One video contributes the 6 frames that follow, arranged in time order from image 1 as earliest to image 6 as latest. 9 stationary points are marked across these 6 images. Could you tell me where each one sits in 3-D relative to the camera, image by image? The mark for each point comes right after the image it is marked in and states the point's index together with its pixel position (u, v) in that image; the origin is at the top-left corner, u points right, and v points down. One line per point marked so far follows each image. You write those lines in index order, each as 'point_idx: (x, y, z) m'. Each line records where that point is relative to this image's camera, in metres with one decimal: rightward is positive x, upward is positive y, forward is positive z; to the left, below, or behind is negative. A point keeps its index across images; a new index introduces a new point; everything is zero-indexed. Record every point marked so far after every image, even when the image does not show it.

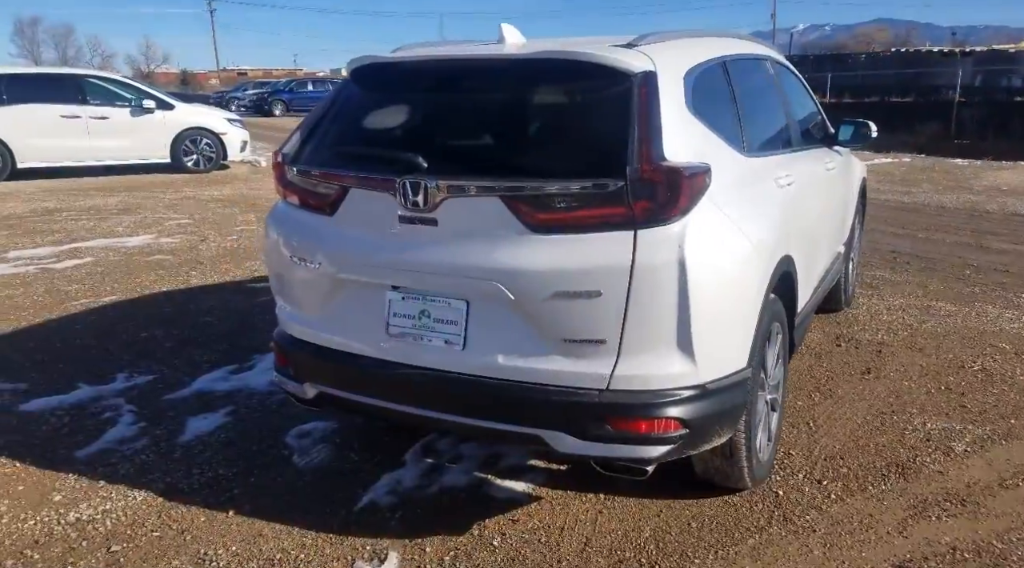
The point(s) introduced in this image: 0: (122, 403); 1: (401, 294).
0: (-1.9, -0.6, +3.8) m
1: (-0.4, 0.0, +2.5) m
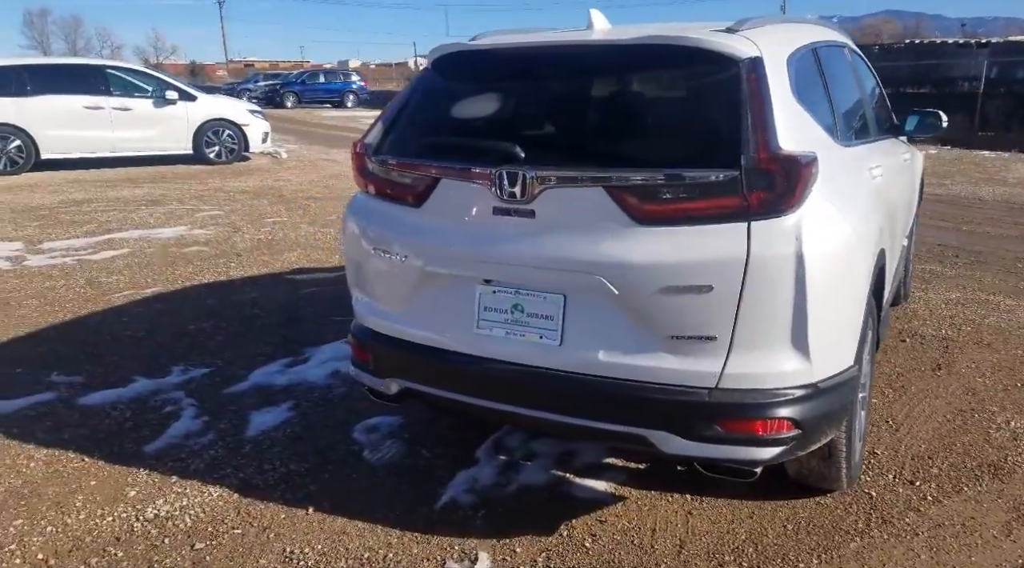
0: (-1.6, -0.6, +3.8) m
1: (-0.1, 0.0, +2.4) m
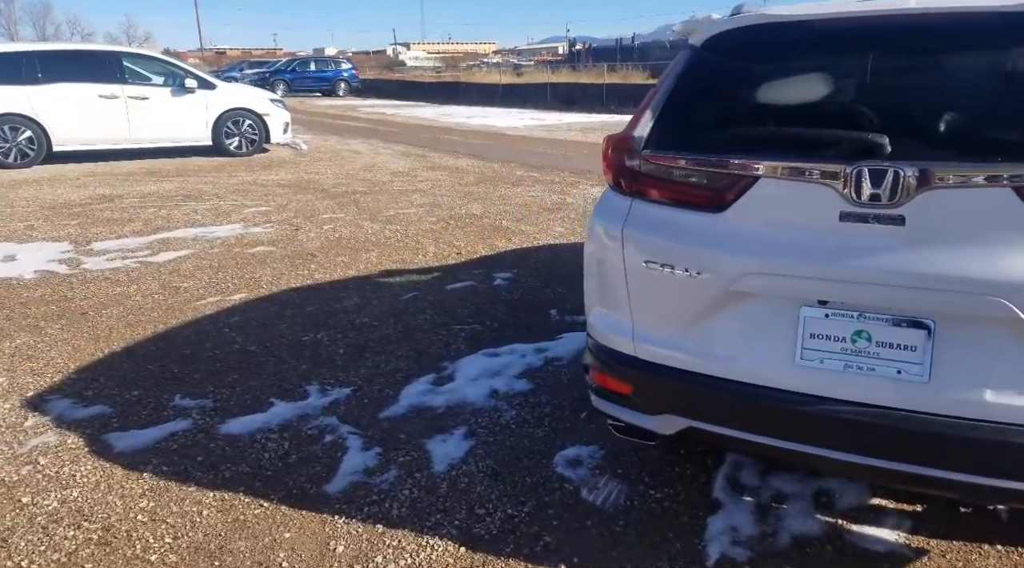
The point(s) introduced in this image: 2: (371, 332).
0: (-0.8, -0.6, +3.3) m
1: (+0.8, -0.1, +2.0) m
2: (-0.8, -0.3, +4.6) m
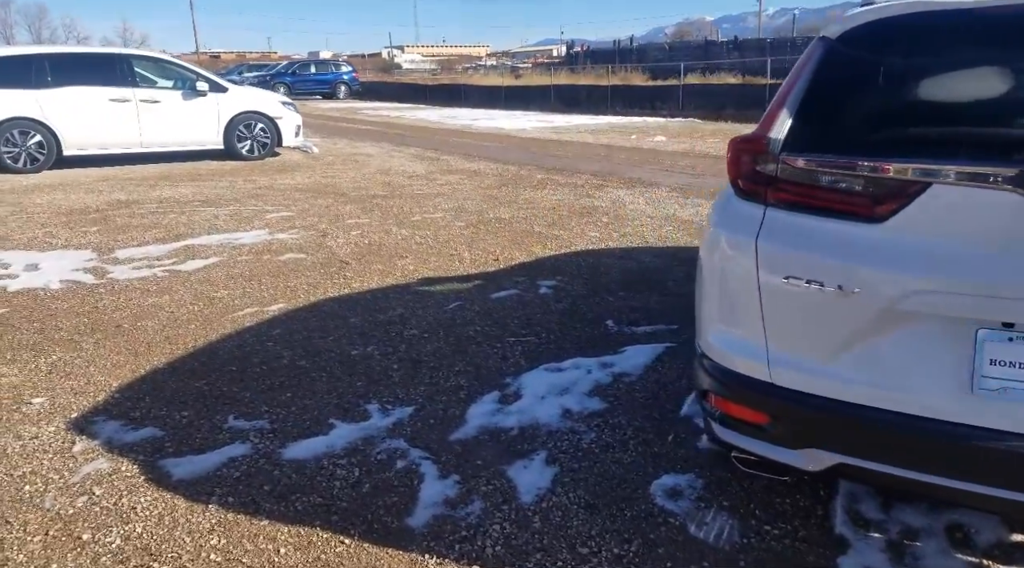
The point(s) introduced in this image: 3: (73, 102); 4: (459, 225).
0: (-0.4, -0.7, +3.1) m
1: (+1.1, -0.1, +1.8) m
2: (-0.5, -0.4, +4.4) m
3: (-7.1, +3.0, +12.5) m
4: (-0.6, +0.6, +8.3) m
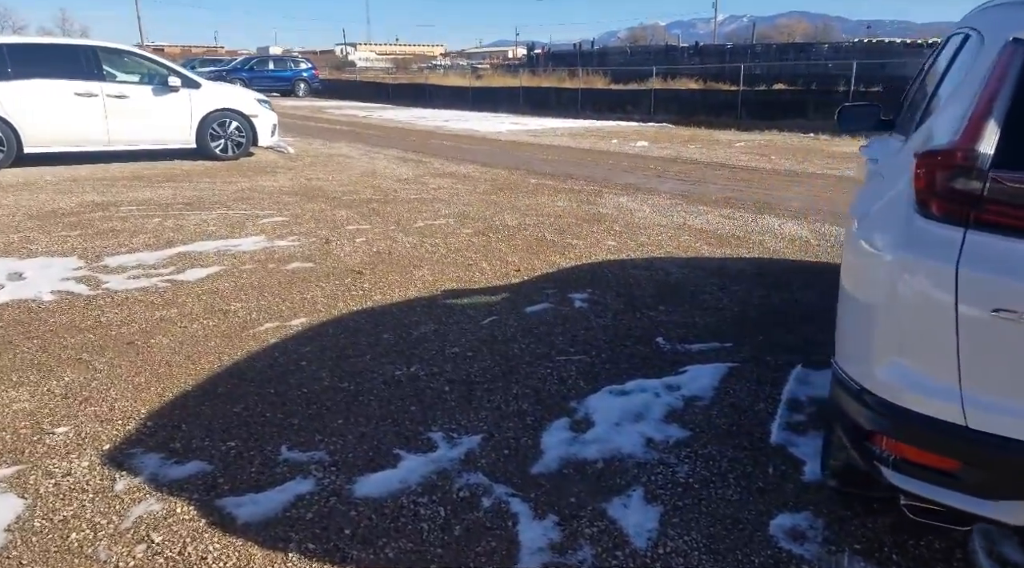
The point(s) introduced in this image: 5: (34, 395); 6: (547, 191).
0: (-0.1, -0.8, +2.9) m
1: (+1.5, -0.2, +1.6) m
2: (-0.2, -0.4, +4.2) m
3: (-7.2, +2.9, +11.9) m
4: (-0.5, +0.5, +8.0) m
5: (-2.4, -0.6, +3.8) m
6: (+0.5, +1.3, +11.0) m
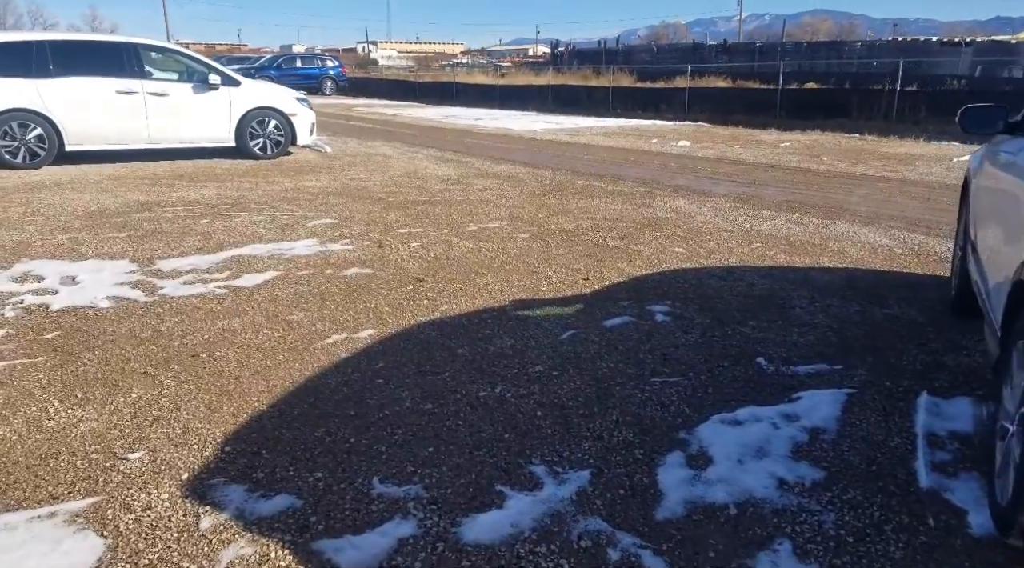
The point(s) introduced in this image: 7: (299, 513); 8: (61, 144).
0: (+0.3, -0.8, +2.6) m
1: (+1.9, -0.3, +1.2) m
2: (+0.2, -0.5, +3.9) m
3: (-6.5, +2.9, +11.8) m
4: (+0.1, +0.5, +7.7) m
5: (-2.0, -0.6, +3.6) m
6: (+1.2, +1.3, +10.7) m
7: (-0.8, -0.8, +2.7) m
8: (-6.8, +2.1, +12.1) m
